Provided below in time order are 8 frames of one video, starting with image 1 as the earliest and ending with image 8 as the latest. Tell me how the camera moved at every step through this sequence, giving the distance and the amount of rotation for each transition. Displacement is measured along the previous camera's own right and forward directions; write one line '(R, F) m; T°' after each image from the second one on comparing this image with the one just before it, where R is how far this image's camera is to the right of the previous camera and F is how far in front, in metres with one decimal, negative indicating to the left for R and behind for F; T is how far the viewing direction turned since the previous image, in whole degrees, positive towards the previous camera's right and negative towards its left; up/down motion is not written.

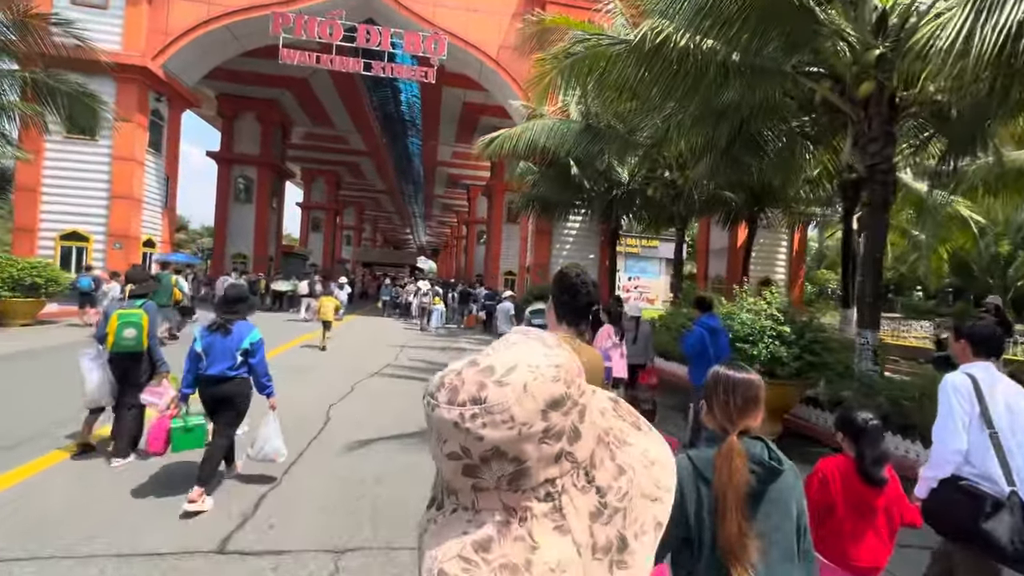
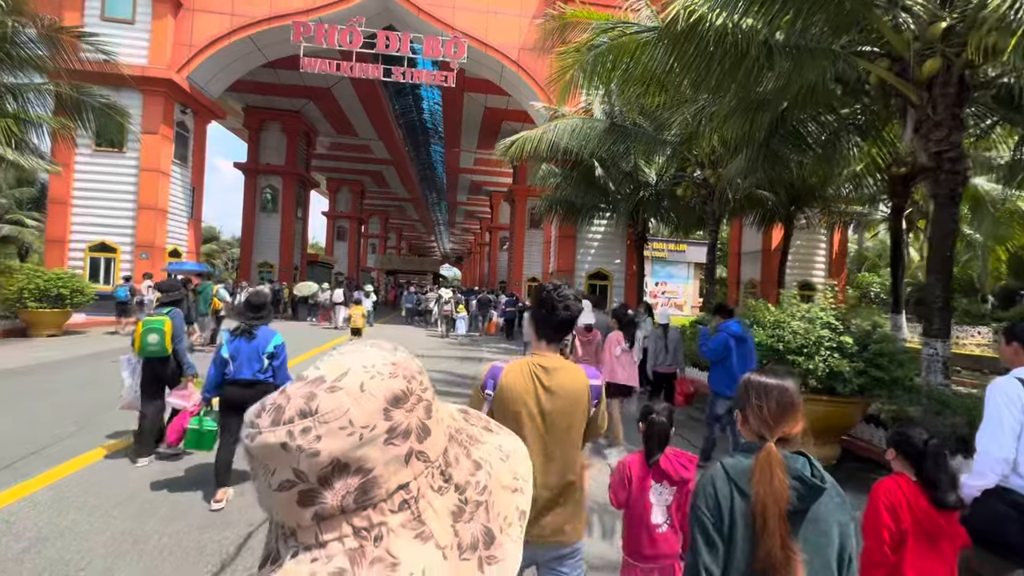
(0.0, +0.5) m; -3°
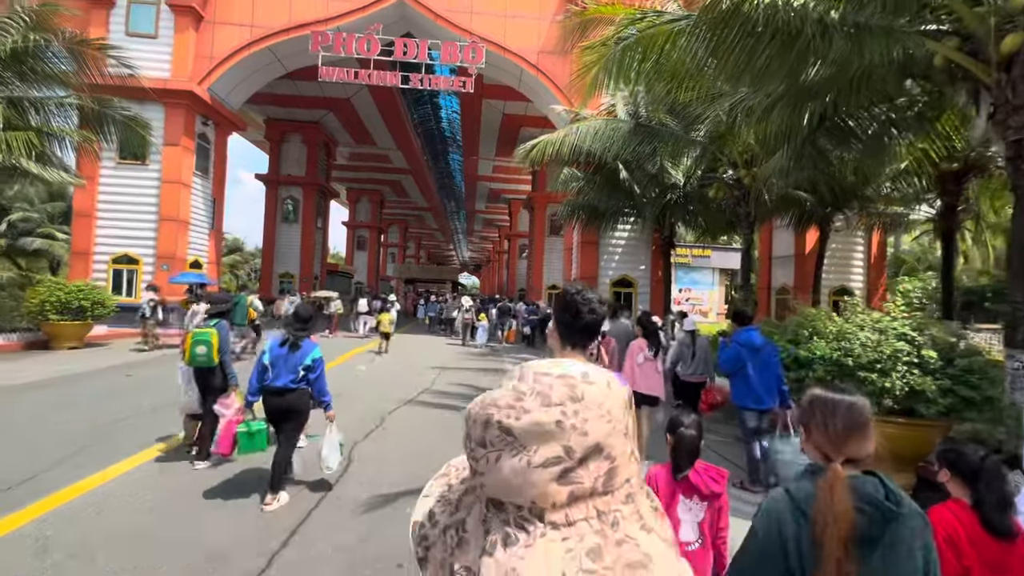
(-0.1, +0.4) m; -2°
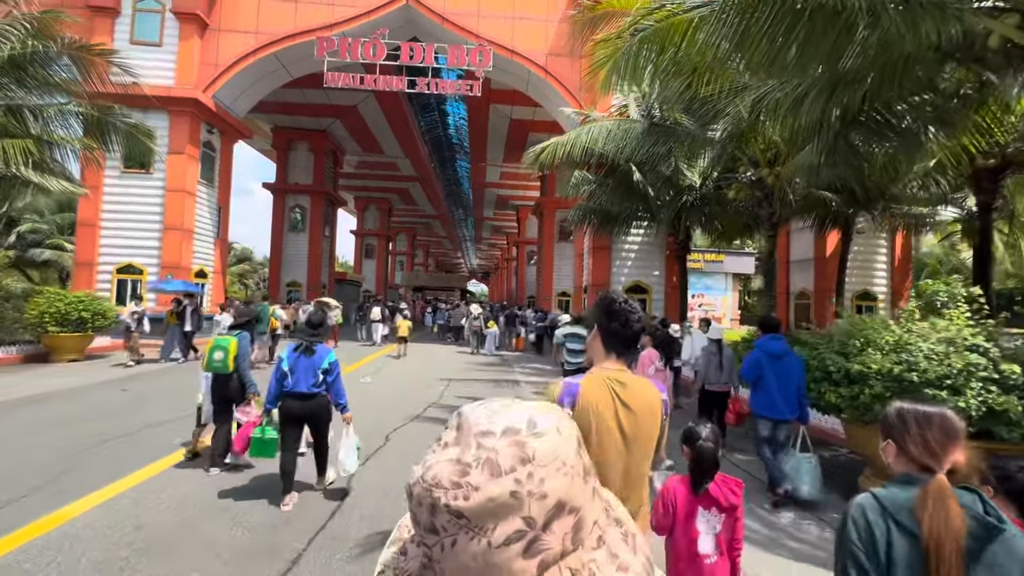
(-0.1, +0.4) m; -1°
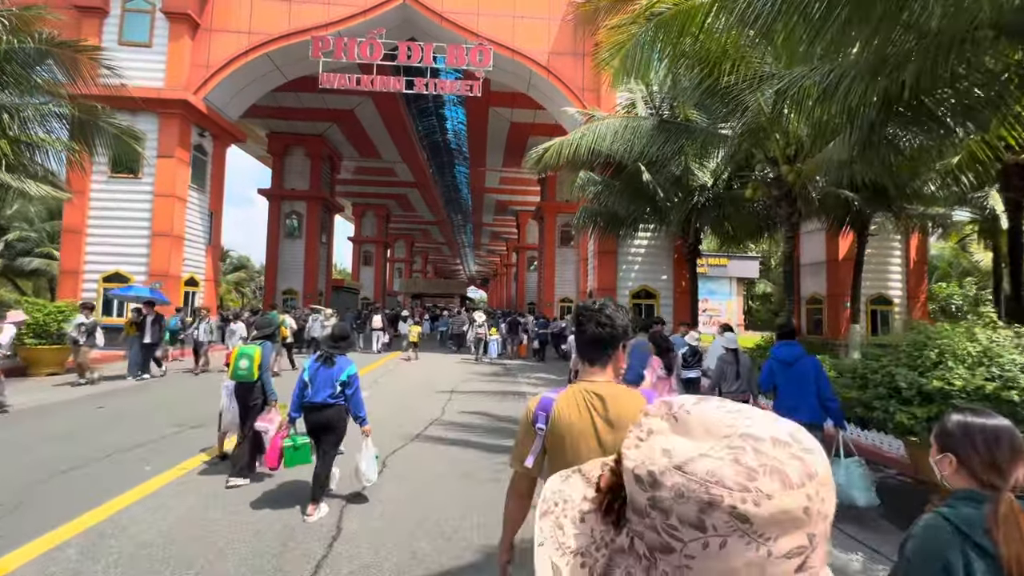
(-0.1, +0.6) m; 0°
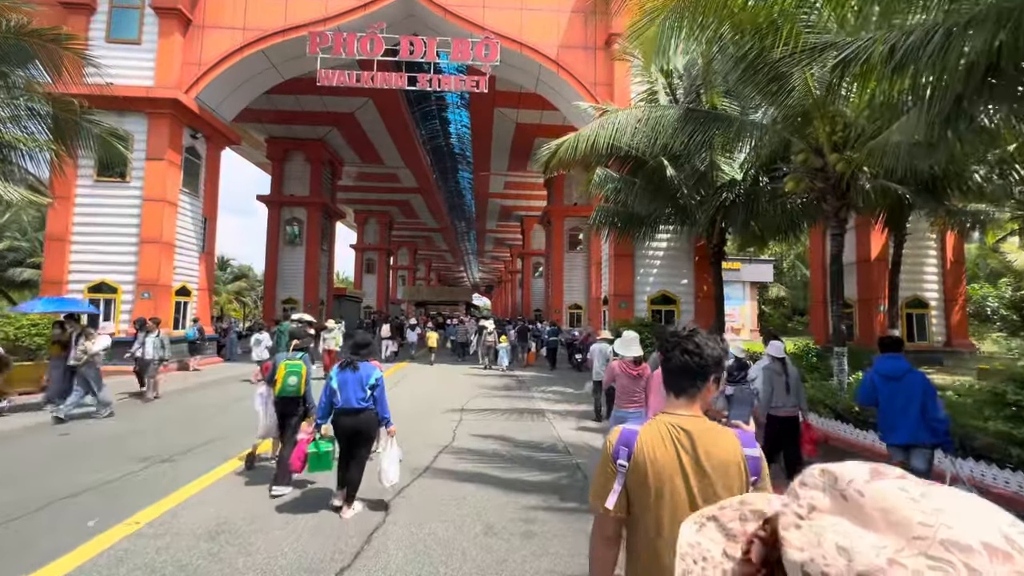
(-0.2, +0.9) m; 0°
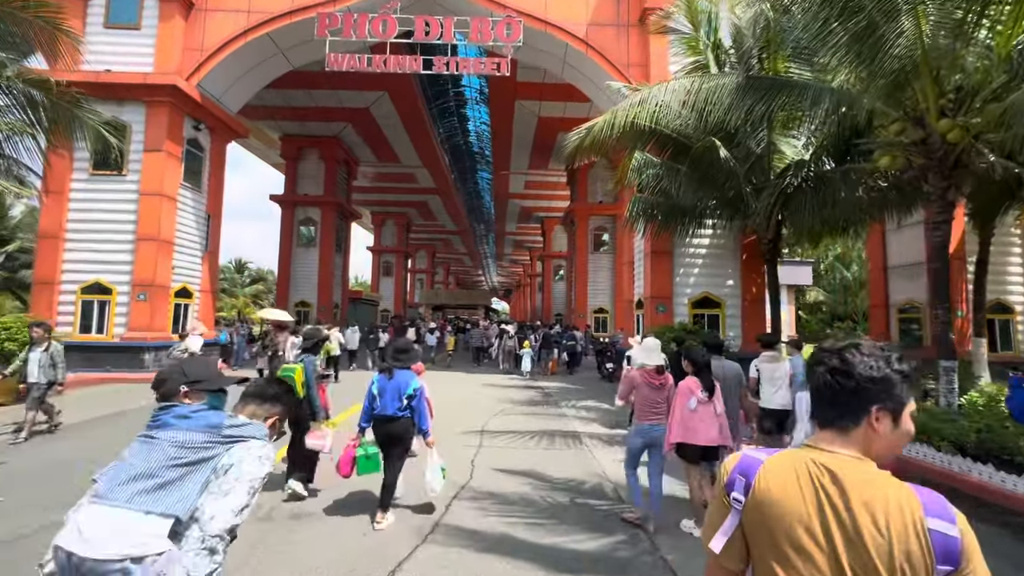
(-0.2, +1.3) m; -2°
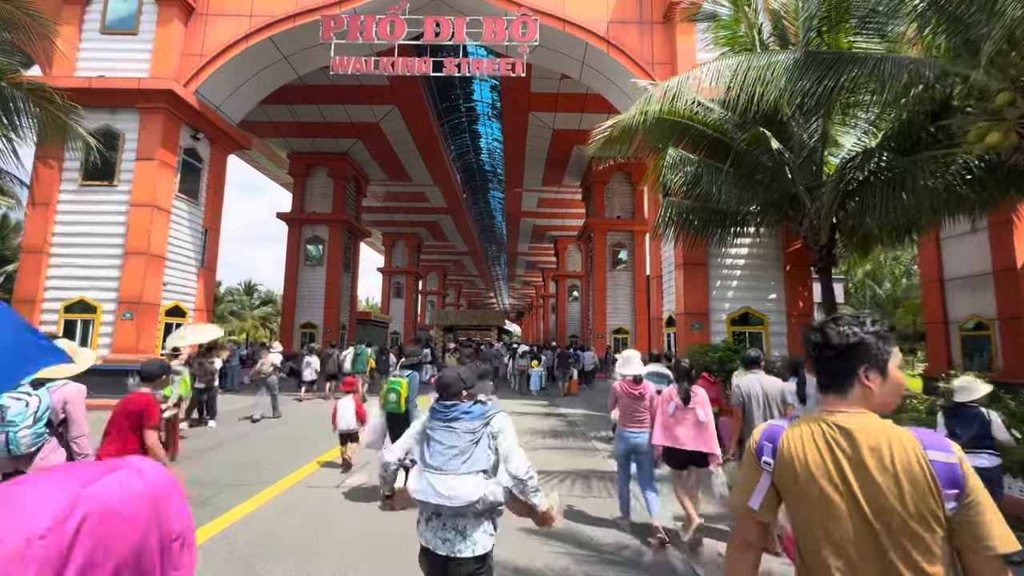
(-0.2, +1.2) m; -1°
